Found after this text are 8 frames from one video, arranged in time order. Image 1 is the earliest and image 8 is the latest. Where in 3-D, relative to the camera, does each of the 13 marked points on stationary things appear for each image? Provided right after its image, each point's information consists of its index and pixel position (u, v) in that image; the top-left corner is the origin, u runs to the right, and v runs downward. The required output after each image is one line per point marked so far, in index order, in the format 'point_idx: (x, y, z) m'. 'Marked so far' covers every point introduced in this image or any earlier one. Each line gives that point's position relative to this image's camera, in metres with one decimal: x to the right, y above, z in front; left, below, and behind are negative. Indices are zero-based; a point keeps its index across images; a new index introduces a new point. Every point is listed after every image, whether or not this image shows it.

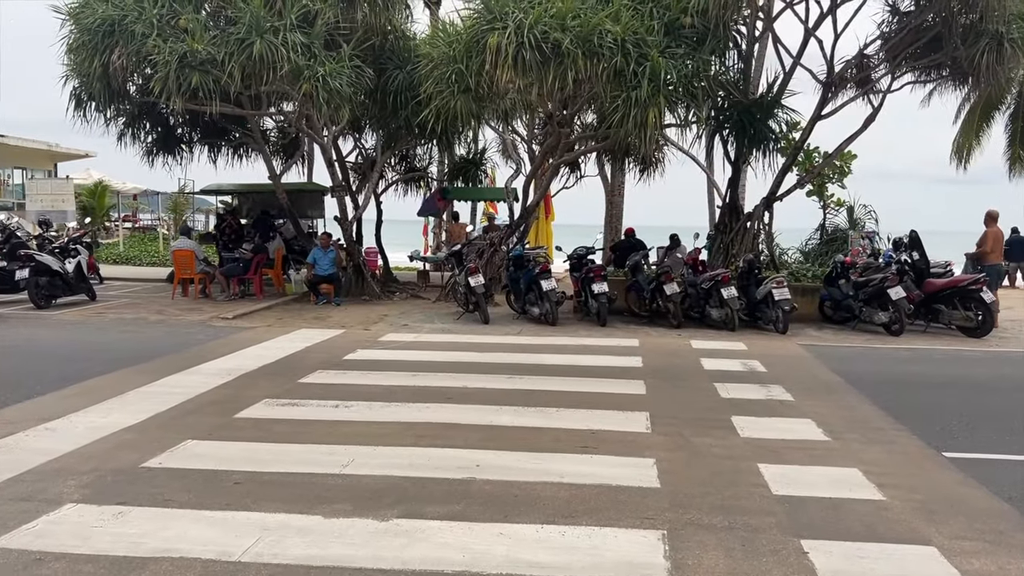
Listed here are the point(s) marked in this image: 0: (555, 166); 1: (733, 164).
0: (+0.7, +2.0, +14.0) m
1: (+3.4, +1.9, +13.1) m
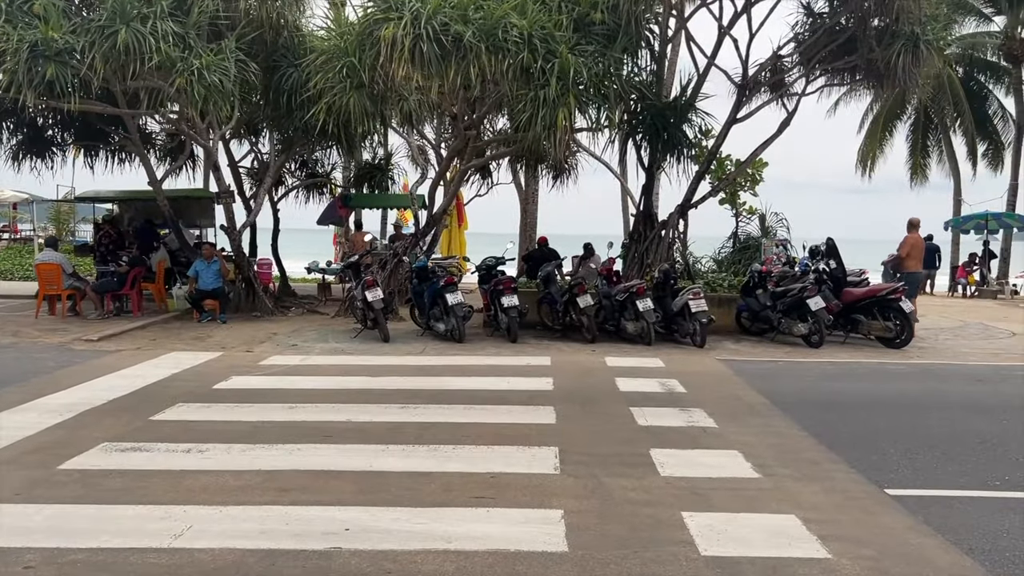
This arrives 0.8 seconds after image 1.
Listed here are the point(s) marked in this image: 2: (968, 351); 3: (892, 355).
0: (-0.8, +1.8, +13.1) m
1: (+2.0, +1.7, +12.5) m
2: (+5.6, -0.7, +10.4) m
3: (+4.4, -0.8, +9.8) m
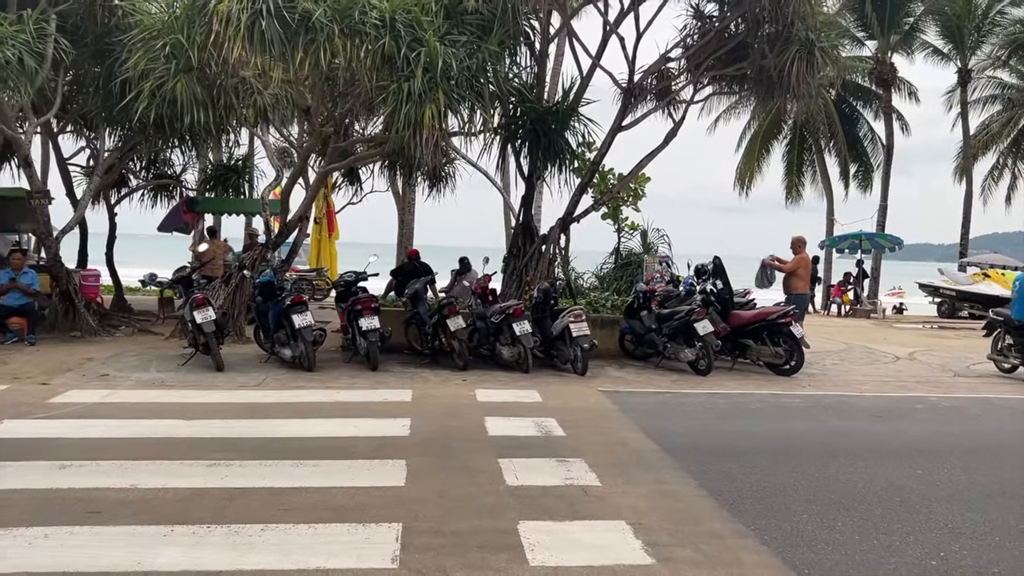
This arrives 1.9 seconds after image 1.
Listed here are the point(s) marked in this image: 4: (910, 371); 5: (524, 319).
0: (-2.6, +1.6, +11.8) m
1: (+0.2, +1.5, +11.5) m
2: (+4.0, -1.0, +9.9) m
3: (+2.9, -1.0, +9.2) m
4: (+4.9, -1.0, +10.4) m
5: (+0.1, -0.3, +9.2) m
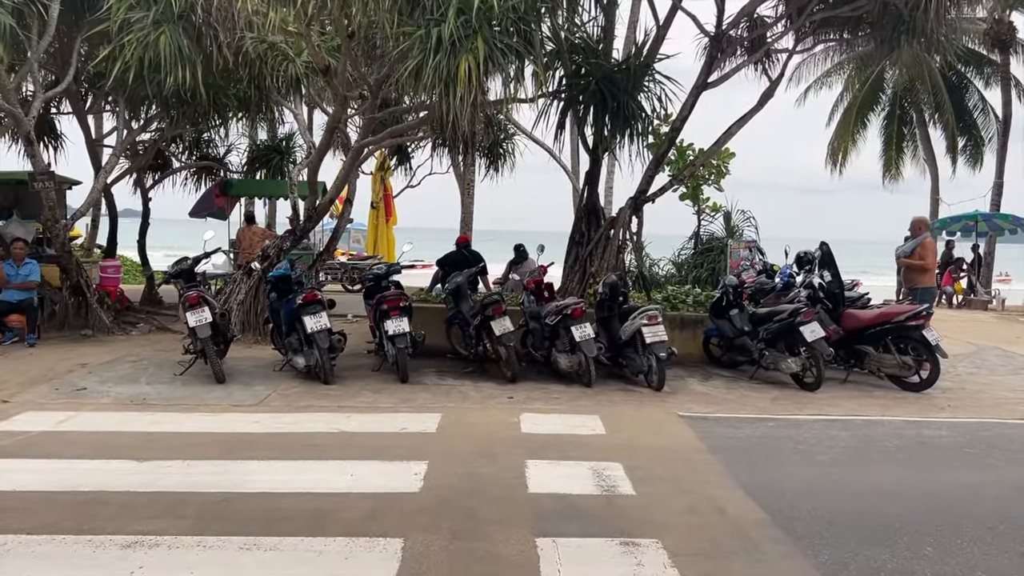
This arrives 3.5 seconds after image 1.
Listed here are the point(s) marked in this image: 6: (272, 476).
0: (-1.9, +1.7, +10.3) m
1: (+0.9, +1.6, +9.8) m
2: (+4.6, -1.0, +7.8) m
3: (+3.5, -1.0, +7.2) m
4: (+5.5, -0.9, +8.3) m
5: (+0.7, -0.3, +7.5) m
6: (-1.3, -1.0, +4.7) m
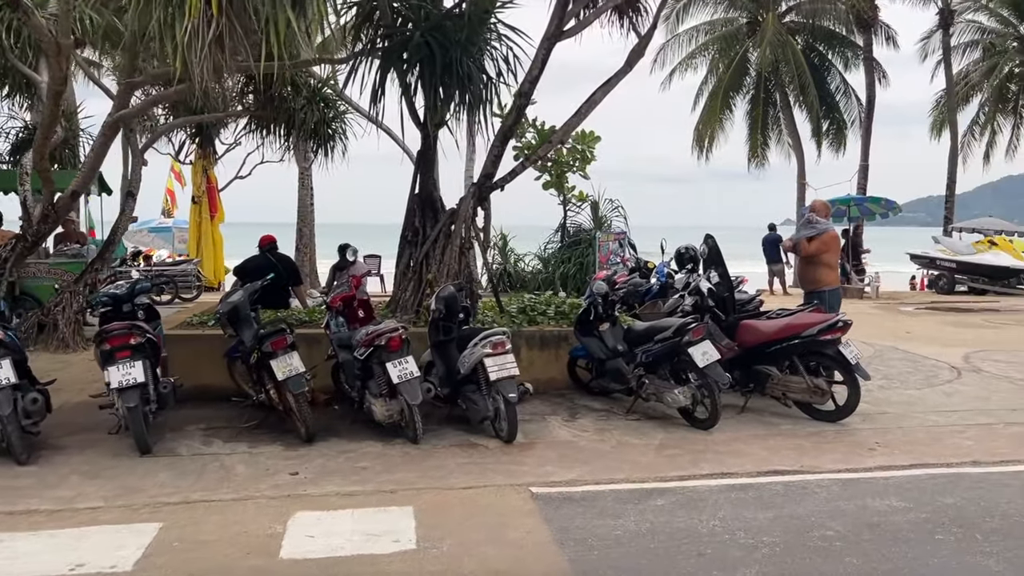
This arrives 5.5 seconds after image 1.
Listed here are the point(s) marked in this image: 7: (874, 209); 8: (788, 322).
0: (-3.7, +1.5, +7.8) m
1: (-0.8, +1.5, +7.7) m
2: (+3.2, -1.0, +6.4) m
3: (+2.2, -1.0, +5.6) m
4: (+4.1, -0.9, +7.0) m
5: (-0.7, -0.4, +5.5) m
6: (-2.2, -1.2, +2.4) m
7: (+8.1, +1.7, +18.9) m
8: (+2.0, -0.2, +6.1) m
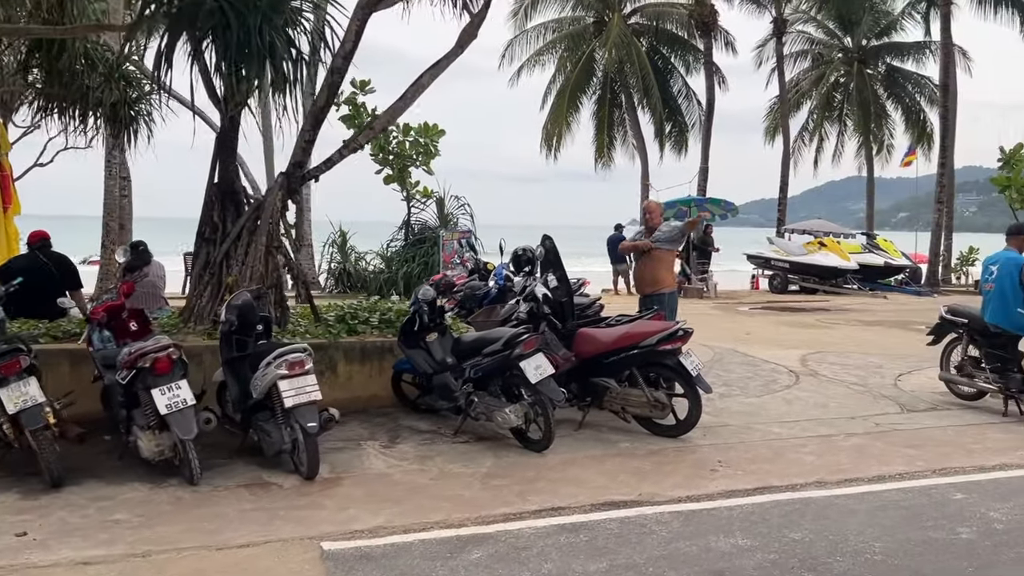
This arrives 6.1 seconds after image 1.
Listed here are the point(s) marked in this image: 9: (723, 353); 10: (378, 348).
0: (-5.1, +1.4, +6.3) m
1: (-2.3, +1.4, +6.7) m
2: (+1.9, -1.0, +6.1) m
3: (+1.0, -1.1, +5.1) m
4: (+2.7, -0.9, +6.8) m
5: (-1.8, -0.5, +4.5) m
6: (-2.7, -1.3, +1.2) m
7: (+4.6, +1.8, +19.2) m
8: (+0.8, -0.3, +5.6) m
9: (+2.3, -0.7, +9.4) m
10: (-1.0, -0.4, +6.4) m
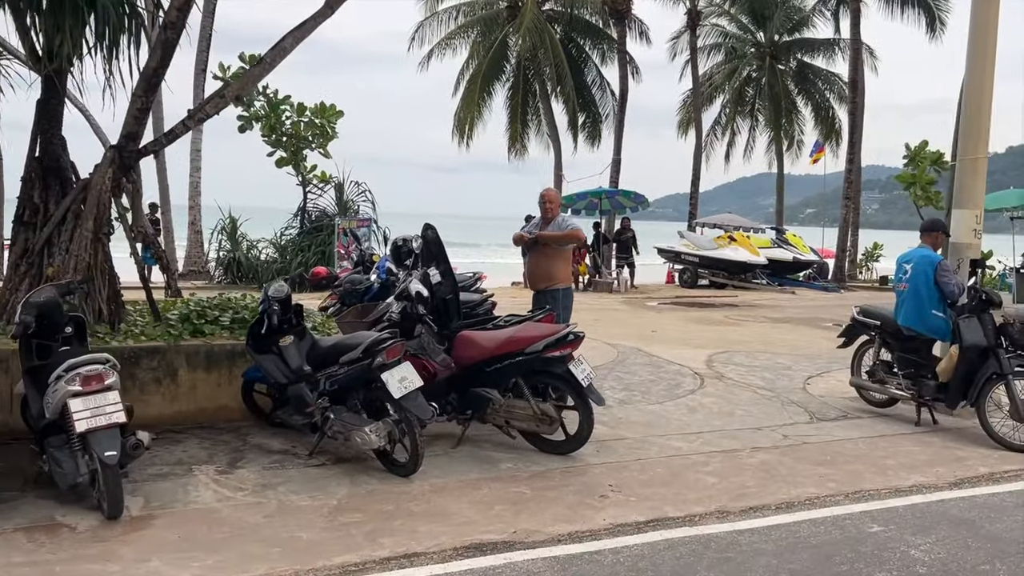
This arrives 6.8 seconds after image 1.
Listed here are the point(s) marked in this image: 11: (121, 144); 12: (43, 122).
0: (-5.9, +1.5, +5.0) m
1: (-3.1, +1.5, +5.7) m
2: (+1.1, -1.0, +5.5) m
3: (+0.3, -1.1, +4.5) m
4: (+1.8, -0.9, +6.3) m
5: (-2.4, -0.4, +3.6) m
6: (-3.1, -1.3, +0.2) m
7: (+2.5, +1.9, +18.8) m
8: (0.0, -0.3, +4.9) m
9: (+1.2, -0.7, +8.8) m
10: (-1.8, -0.4, +5.5) m
11: (-2.5, +0.9, +5.6) m
12: (-3.2, +1.1, +5.8) m
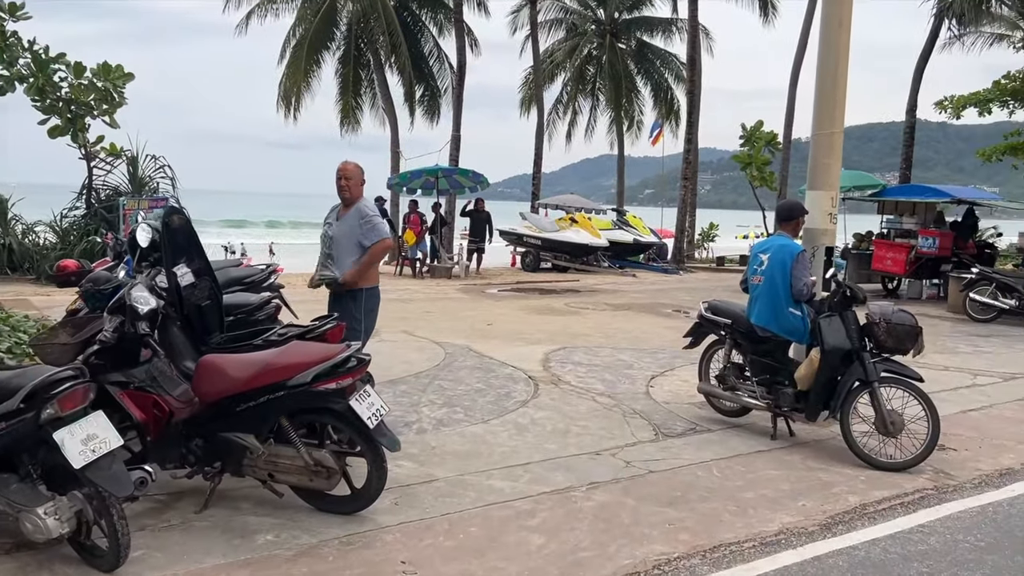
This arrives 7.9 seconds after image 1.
0: (-6.8, +1.4, +2.7) m
1: (-4.3, +1.4, +3.8) m
2: (-0.1, -1.0, +4.4) m
3: (-0.7, -1.1, +3.3) m
4: (+0.5, -0.9, +5.4) m
5: (-3.2, -0.5, +2.0) m
6: (-3.2, -1.5, -1.5) m
7: (-1.0, +2.2, +17.7) m
8: (-1.0, -0.3, +3.7) m
9: (-0.5, -0.6, +7.7) m
10: (-2.9, -0.4, +3.9) m
11: (-3.7, +0.9, +3.9) m
12: (-4.3, +1.1, +3.9) m
